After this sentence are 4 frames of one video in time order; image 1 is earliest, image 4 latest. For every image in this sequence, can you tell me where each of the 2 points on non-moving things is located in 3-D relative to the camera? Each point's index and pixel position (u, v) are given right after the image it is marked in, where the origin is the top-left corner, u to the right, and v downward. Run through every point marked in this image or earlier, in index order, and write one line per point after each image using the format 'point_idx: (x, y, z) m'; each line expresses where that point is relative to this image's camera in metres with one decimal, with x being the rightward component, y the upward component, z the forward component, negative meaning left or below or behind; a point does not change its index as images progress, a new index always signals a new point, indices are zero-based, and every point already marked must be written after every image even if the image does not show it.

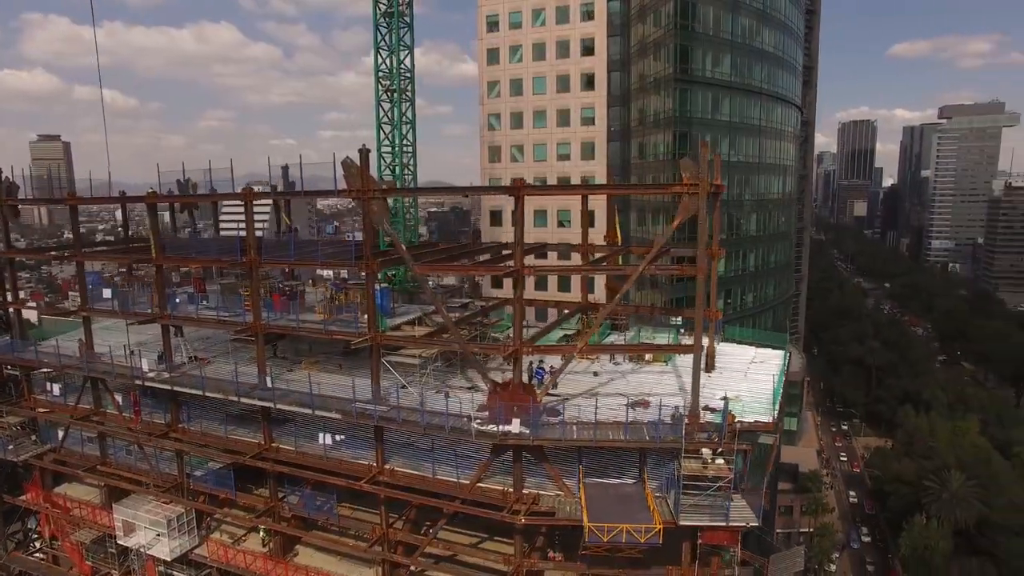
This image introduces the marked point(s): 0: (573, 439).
0: (+2.2, -5.1, +19.9) m
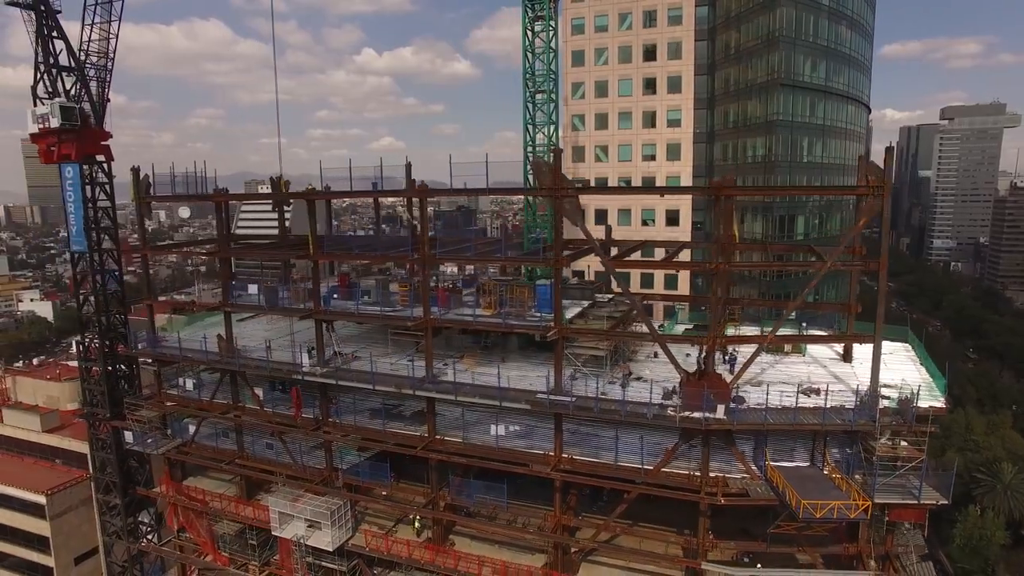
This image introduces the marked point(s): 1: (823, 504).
0: (+9.4, -4.9, +20.9) m
1: (+10.3, -7.3, +19.4) m
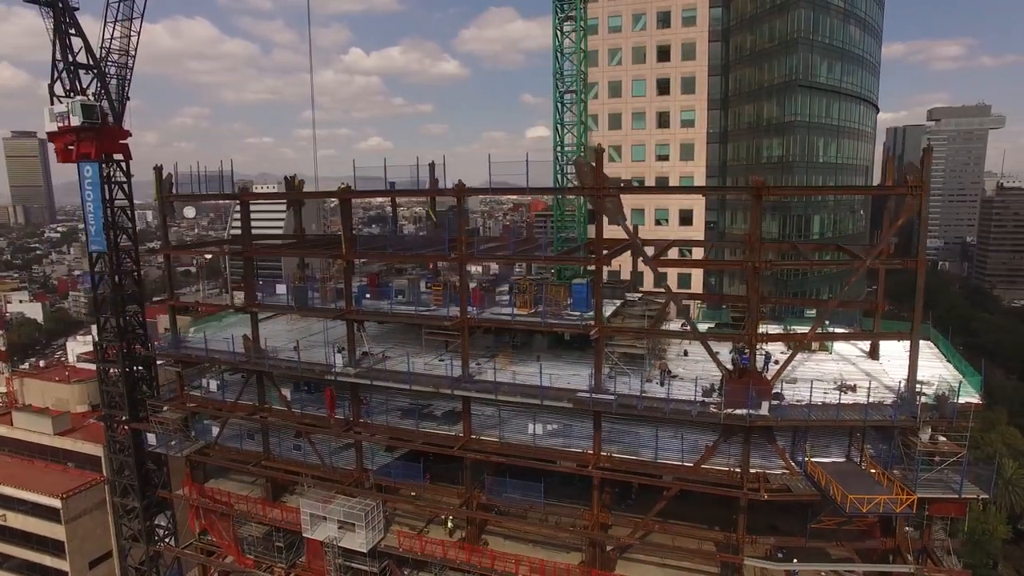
0: (+11.0, -4.8, +21.1) m
1: (+12.0, -7.2, +19.6) m
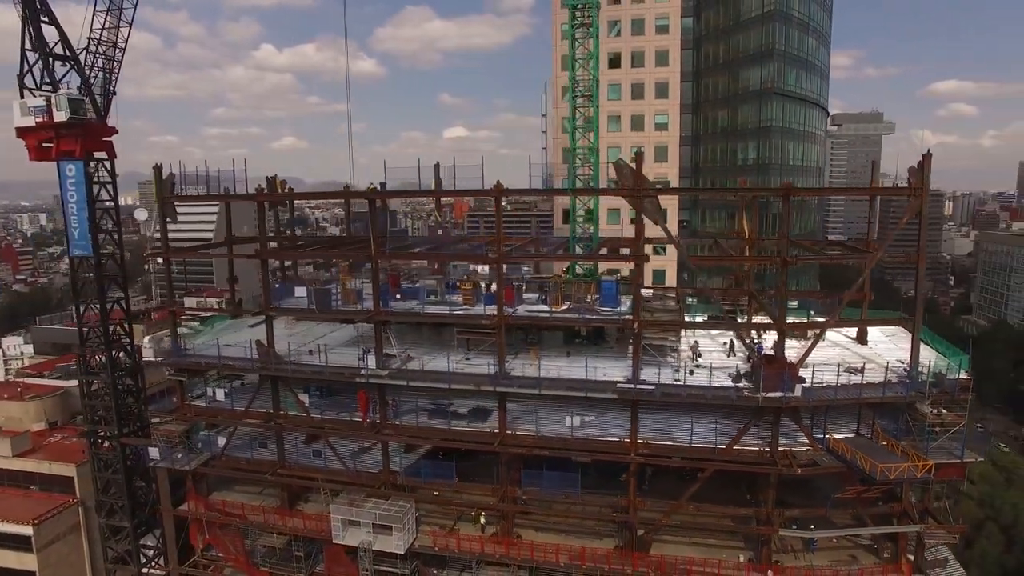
0: (+13.2, -4.4, +23.3) m
1: (+14.4, -6.8, +22.0) m
